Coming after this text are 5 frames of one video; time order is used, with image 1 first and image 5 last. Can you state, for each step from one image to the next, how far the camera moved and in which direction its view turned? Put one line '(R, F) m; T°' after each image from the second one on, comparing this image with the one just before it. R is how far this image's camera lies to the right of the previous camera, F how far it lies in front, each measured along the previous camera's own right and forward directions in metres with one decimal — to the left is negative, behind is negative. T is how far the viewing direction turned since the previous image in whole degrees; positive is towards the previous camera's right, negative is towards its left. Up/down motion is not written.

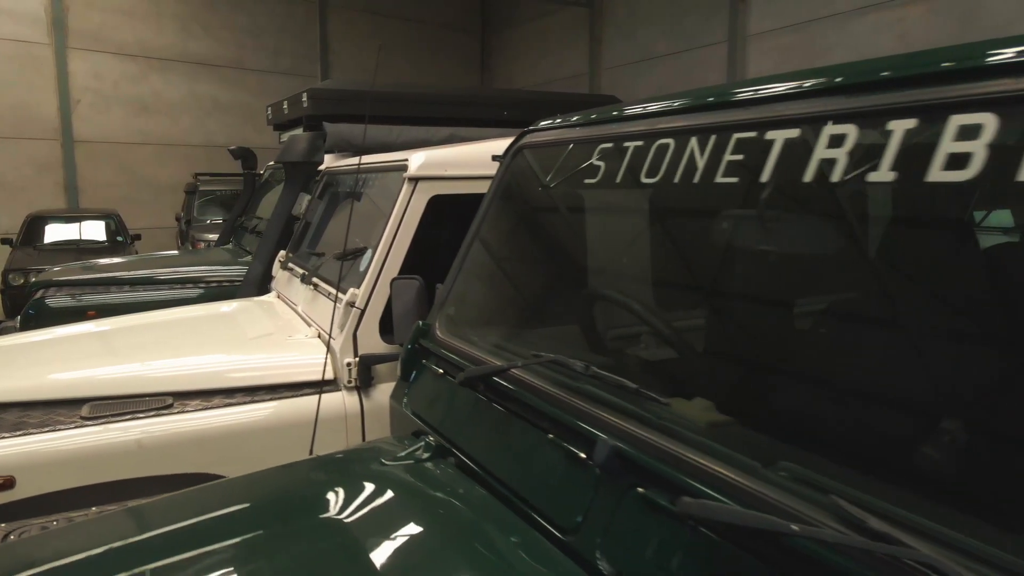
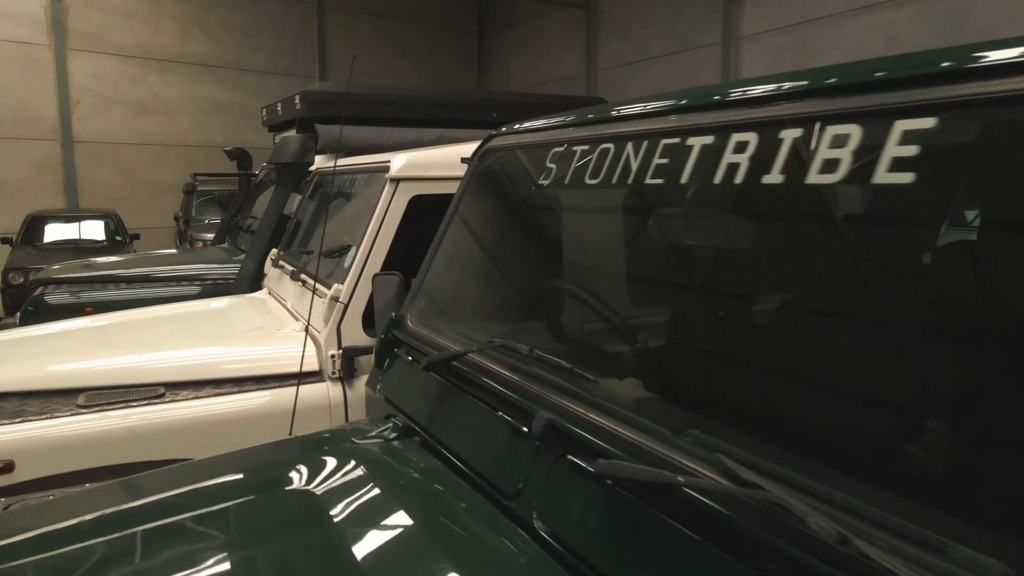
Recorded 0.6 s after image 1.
(+0.2, -0.1) m; 0°
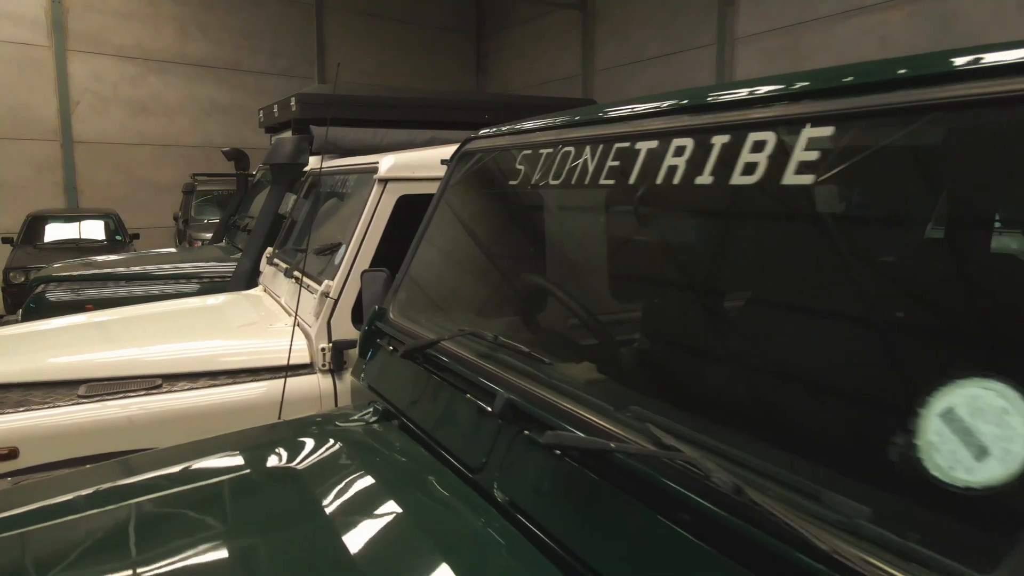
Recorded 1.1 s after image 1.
(+0.1, -0.1) m; 0°
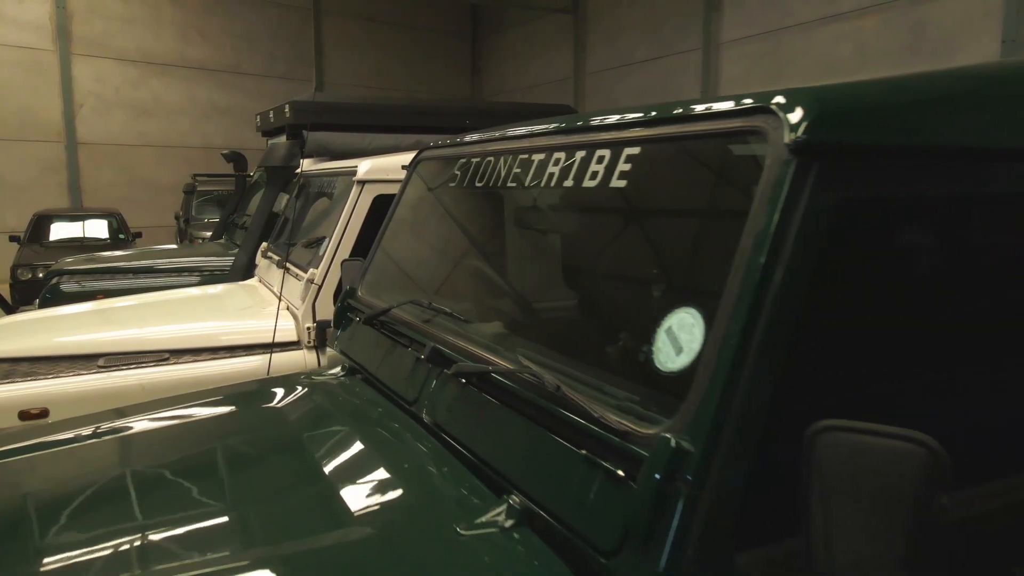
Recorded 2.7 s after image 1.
(+0.4, -0.4) m; 0°
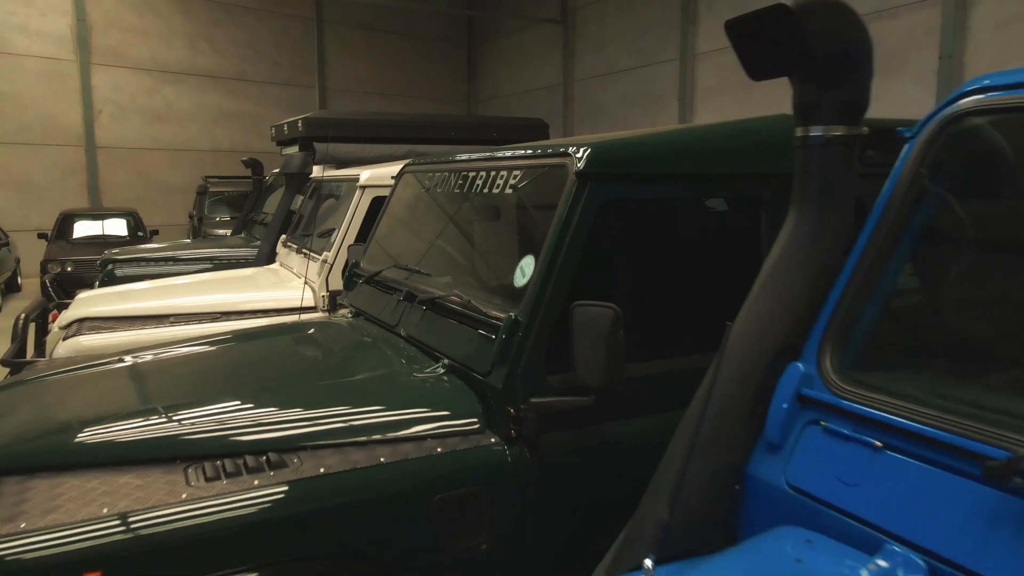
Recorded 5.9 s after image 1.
(+0.4, -1.1) m; 0°
